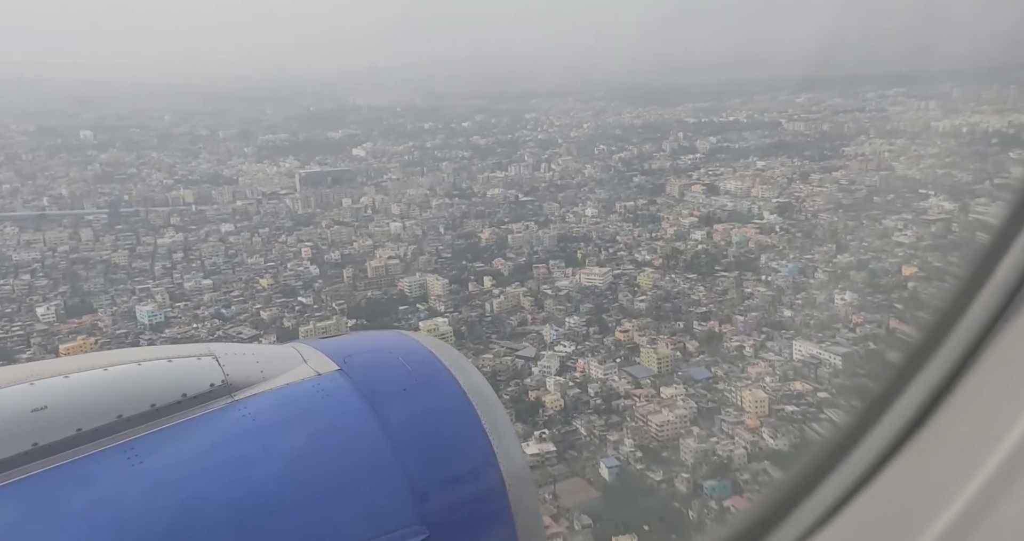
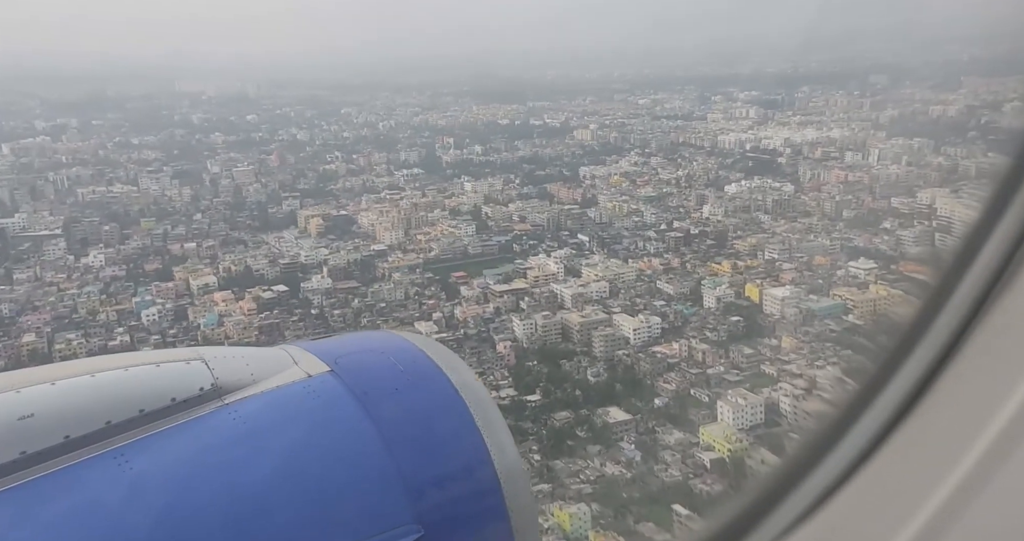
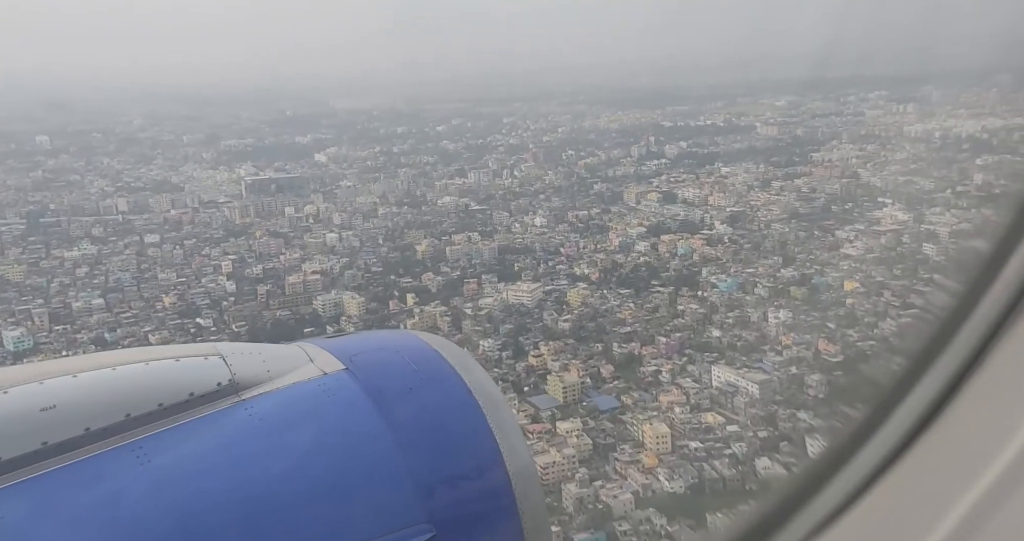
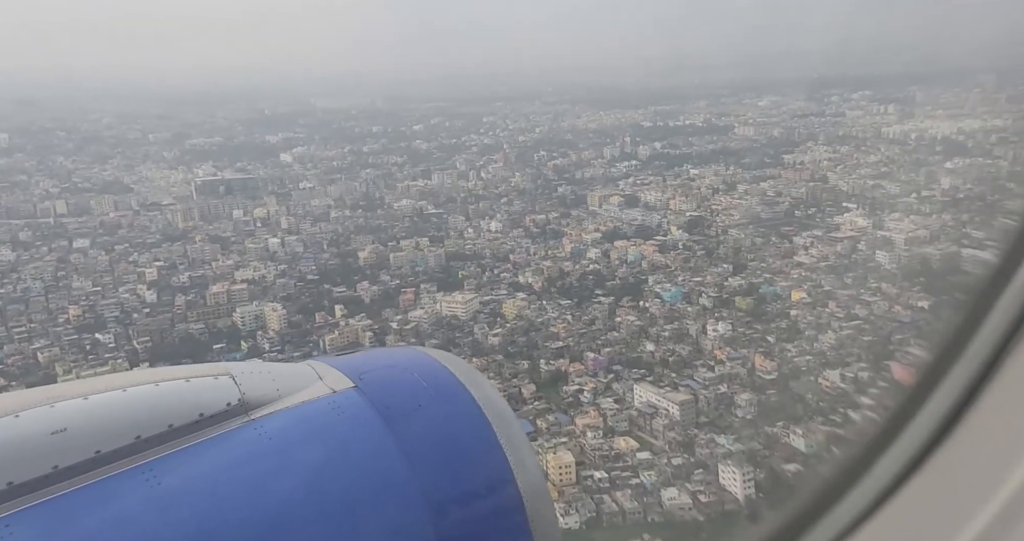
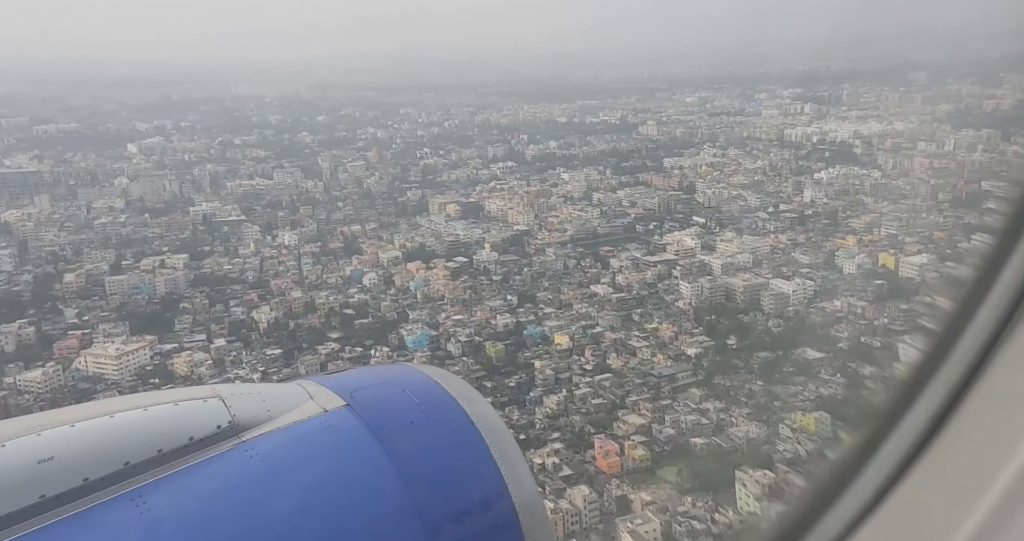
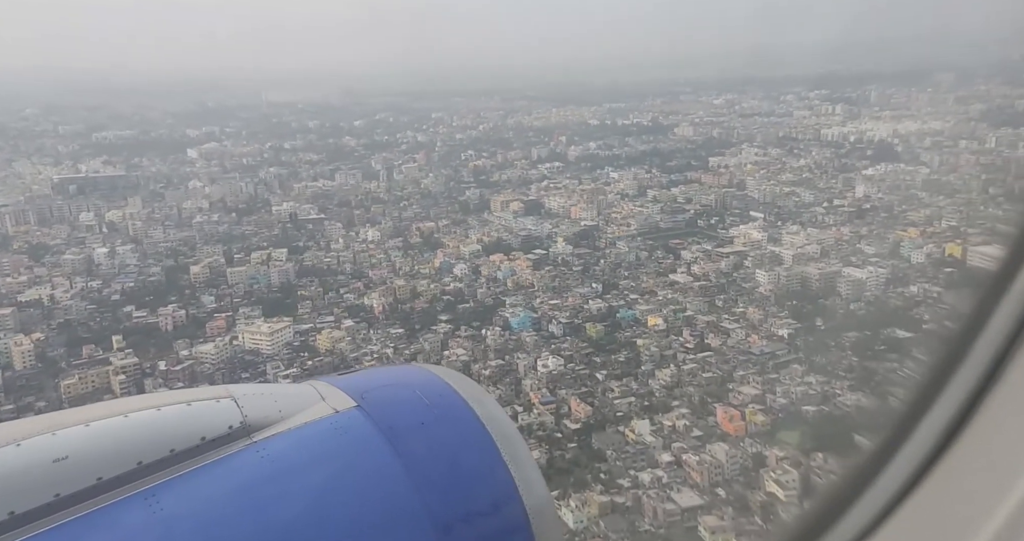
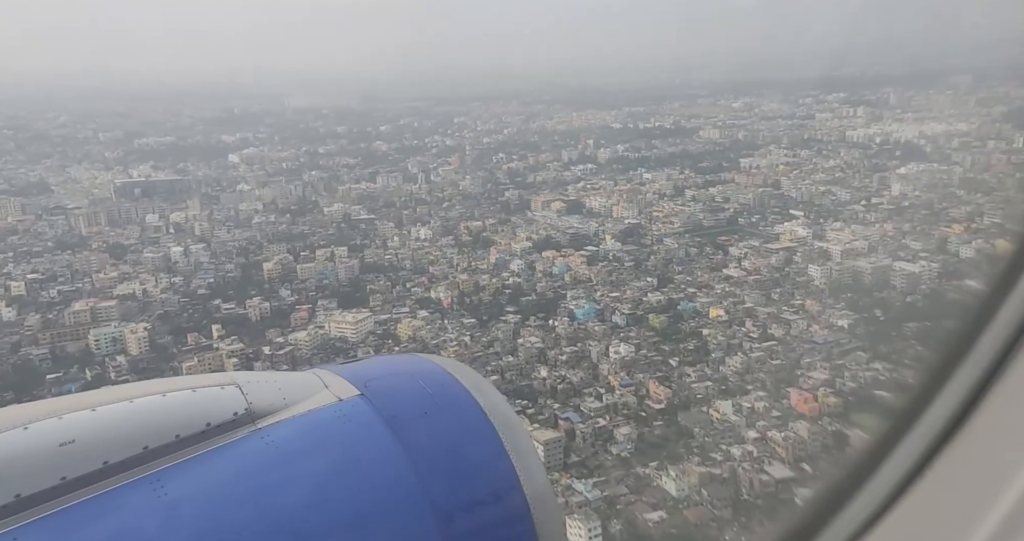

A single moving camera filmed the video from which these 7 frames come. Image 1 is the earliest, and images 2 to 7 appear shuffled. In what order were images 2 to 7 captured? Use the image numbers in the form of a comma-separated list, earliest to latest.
3, 4, 7, 6, 5, 2
